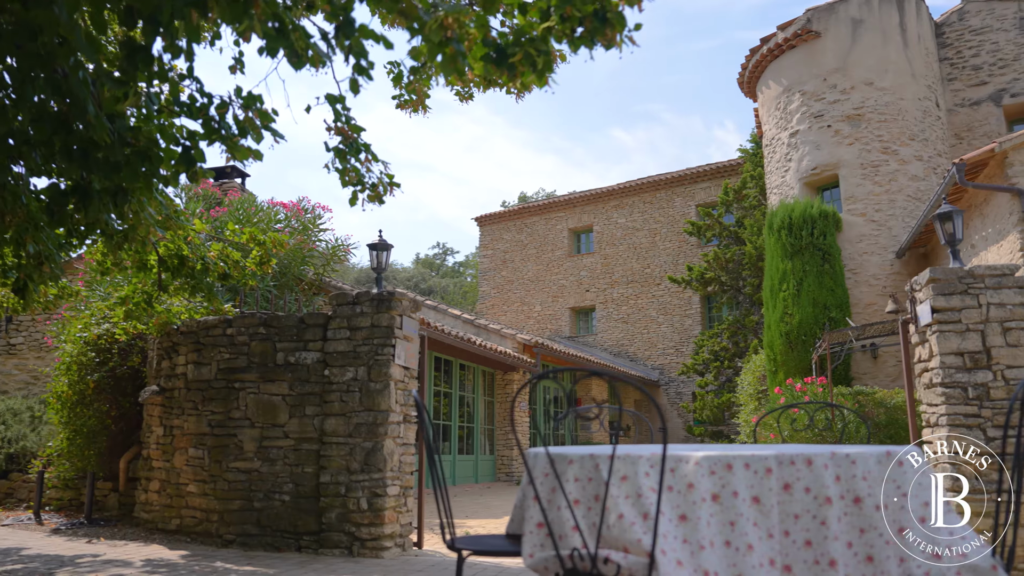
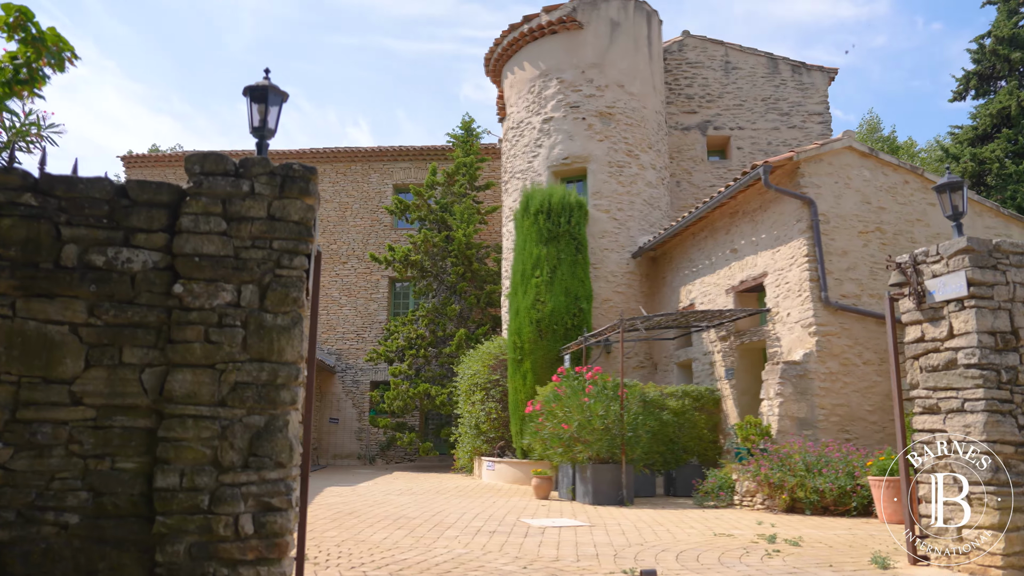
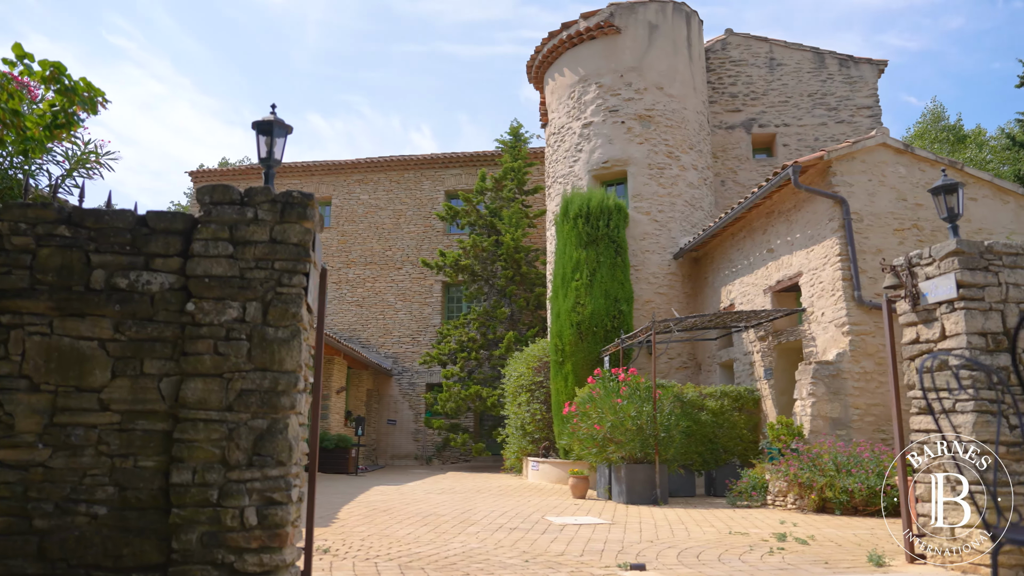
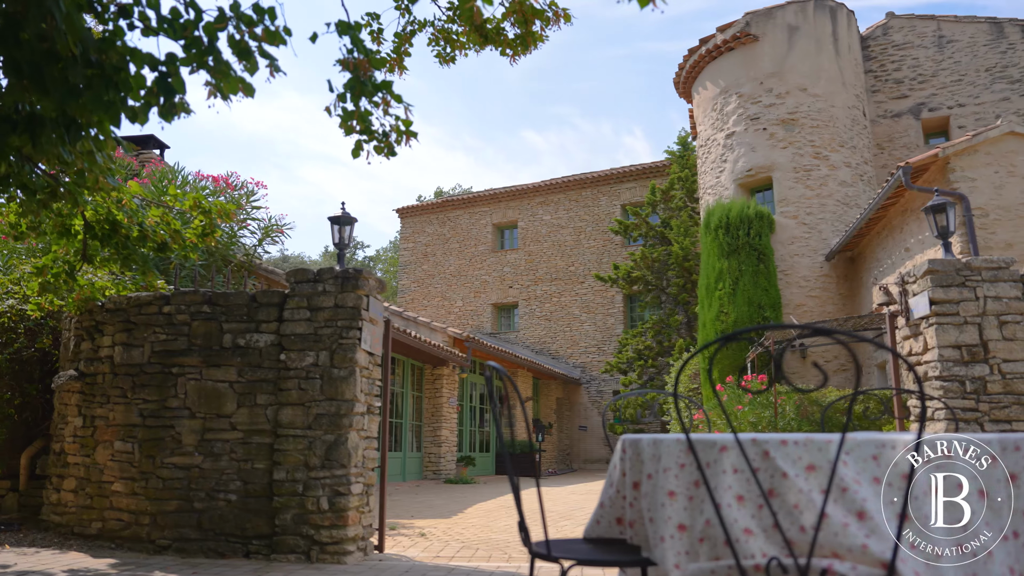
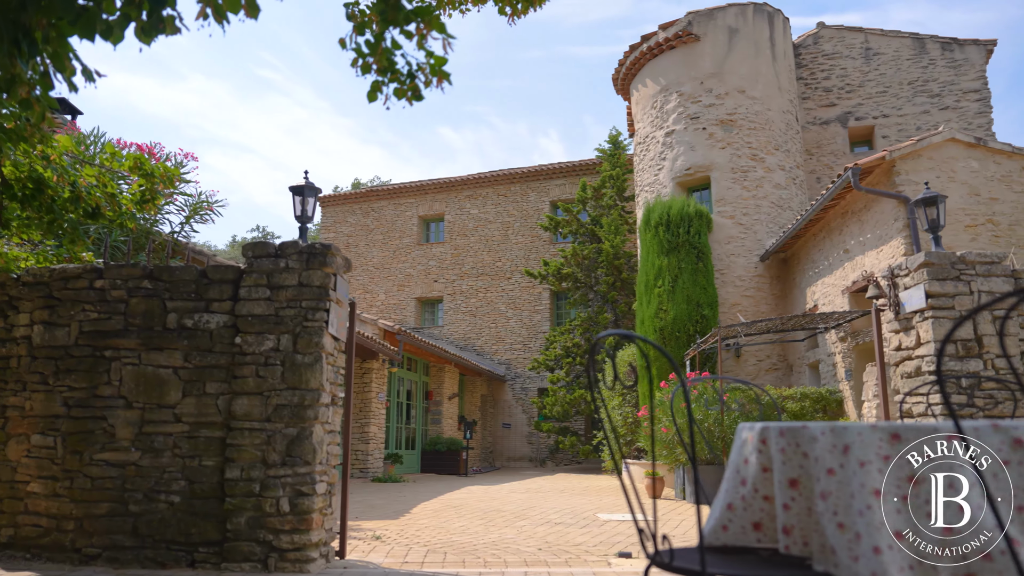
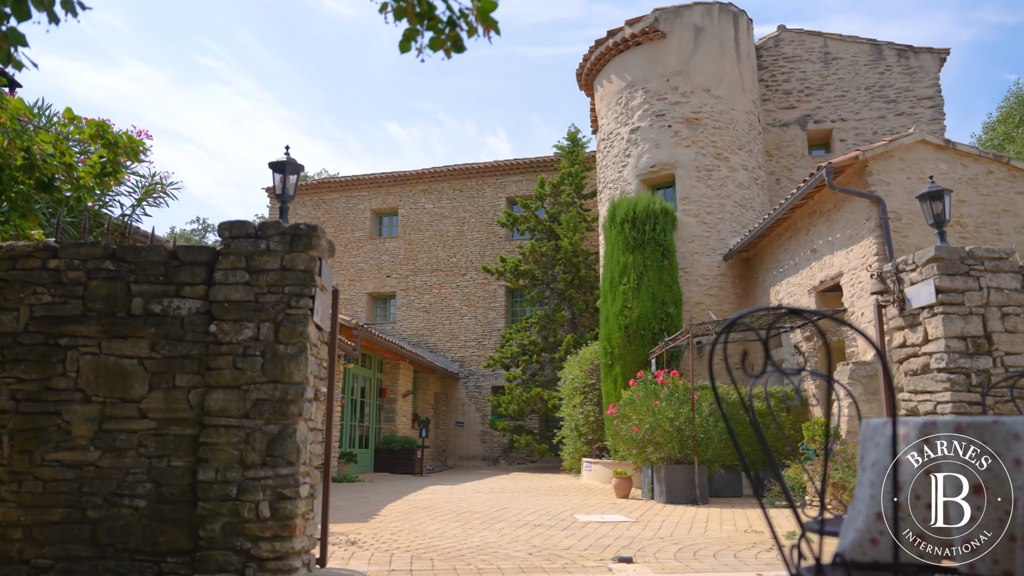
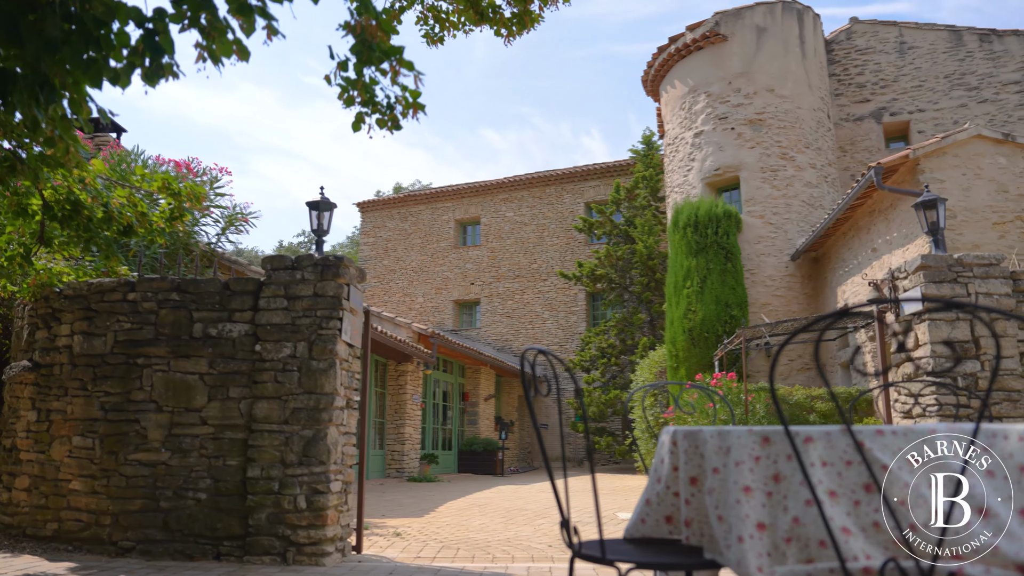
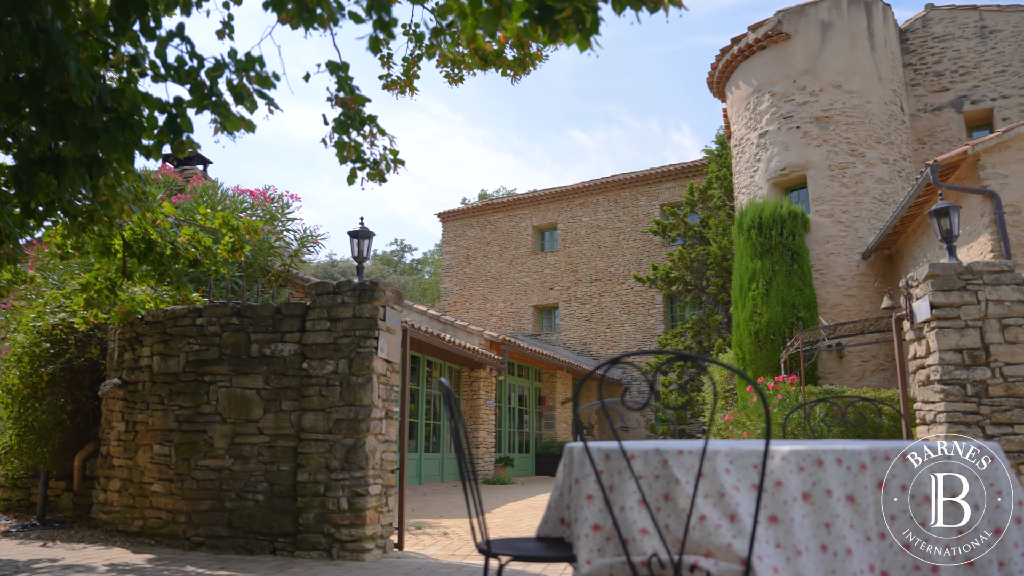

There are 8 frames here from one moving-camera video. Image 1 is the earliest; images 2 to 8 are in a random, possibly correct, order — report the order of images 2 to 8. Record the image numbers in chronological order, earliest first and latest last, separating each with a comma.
8, 4, 7, 5, 6, 3, 2
